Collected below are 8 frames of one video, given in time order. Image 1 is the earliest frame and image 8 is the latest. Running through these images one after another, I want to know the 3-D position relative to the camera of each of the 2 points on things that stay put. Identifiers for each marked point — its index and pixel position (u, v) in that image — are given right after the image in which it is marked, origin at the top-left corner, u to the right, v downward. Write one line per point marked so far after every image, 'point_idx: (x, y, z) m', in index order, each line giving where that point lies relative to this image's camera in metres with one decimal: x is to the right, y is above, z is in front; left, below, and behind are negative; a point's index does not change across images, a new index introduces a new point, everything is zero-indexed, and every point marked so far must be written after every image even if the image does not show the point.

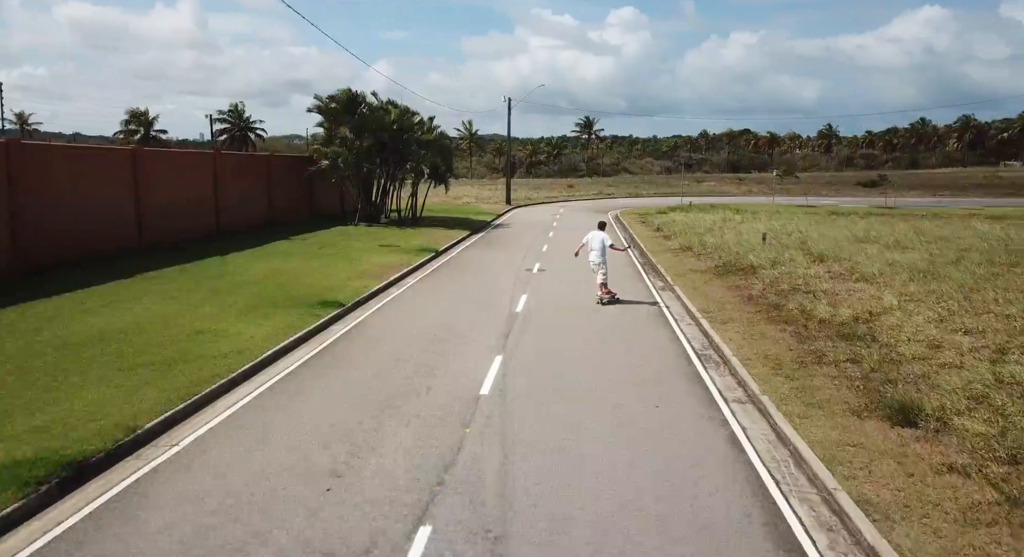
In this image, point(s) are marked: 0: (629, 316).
0: (+2.5, -0.6, +14.9) m
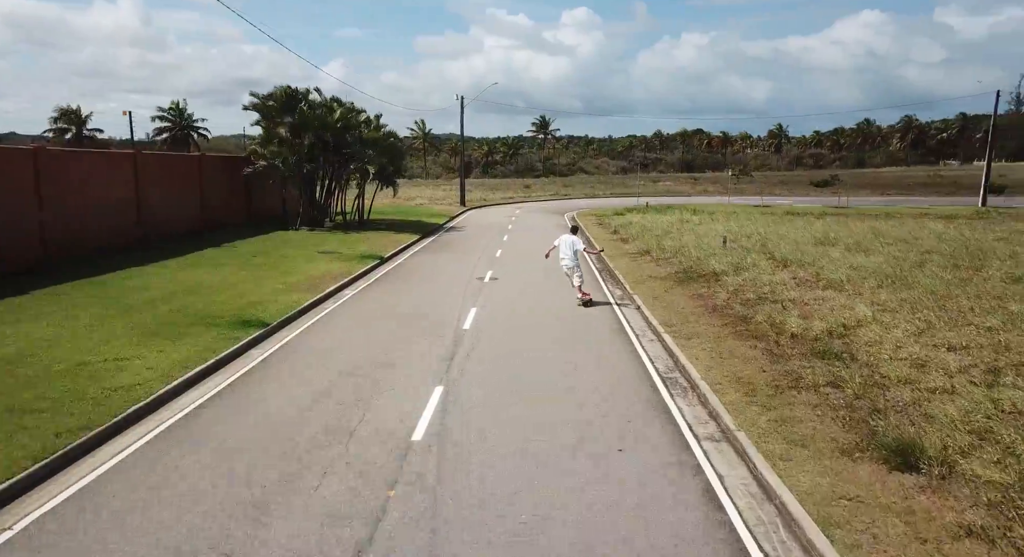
0: (+1.5, -0.9, +13.7) m
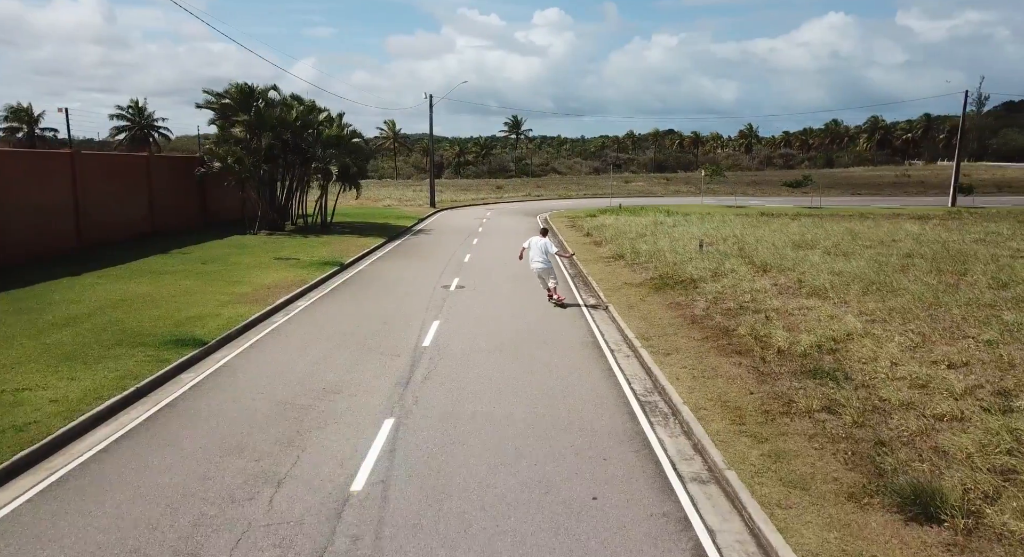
0: (+0.8, -1.1, +12.7) m
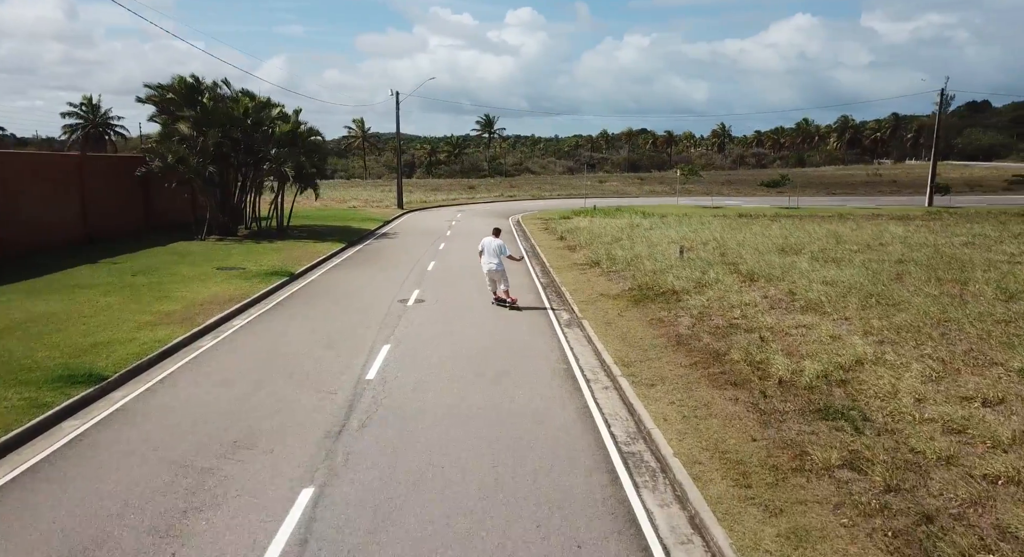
0: (+0.2, -1.3, +11.0) m
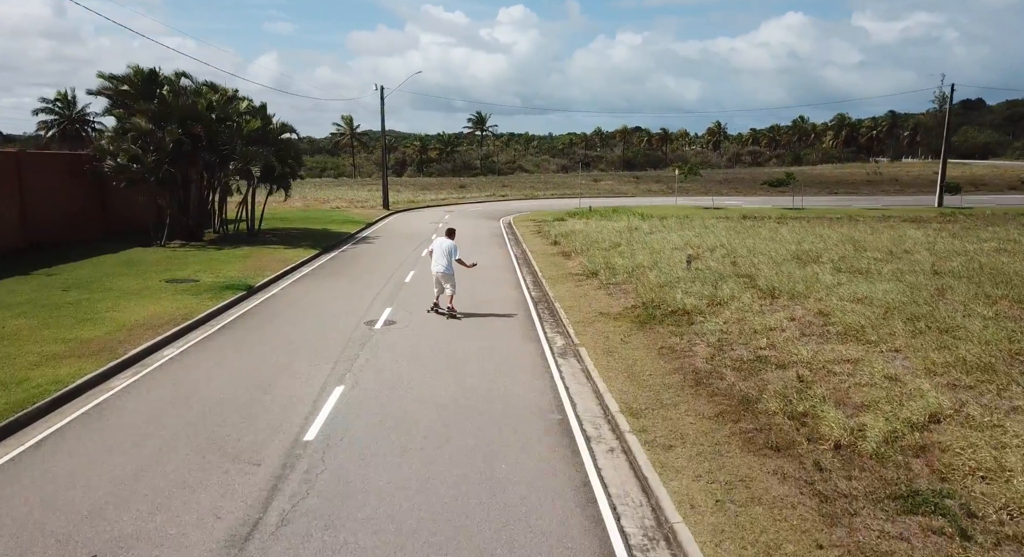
0: (-0.1, -1.7, +8.9) m
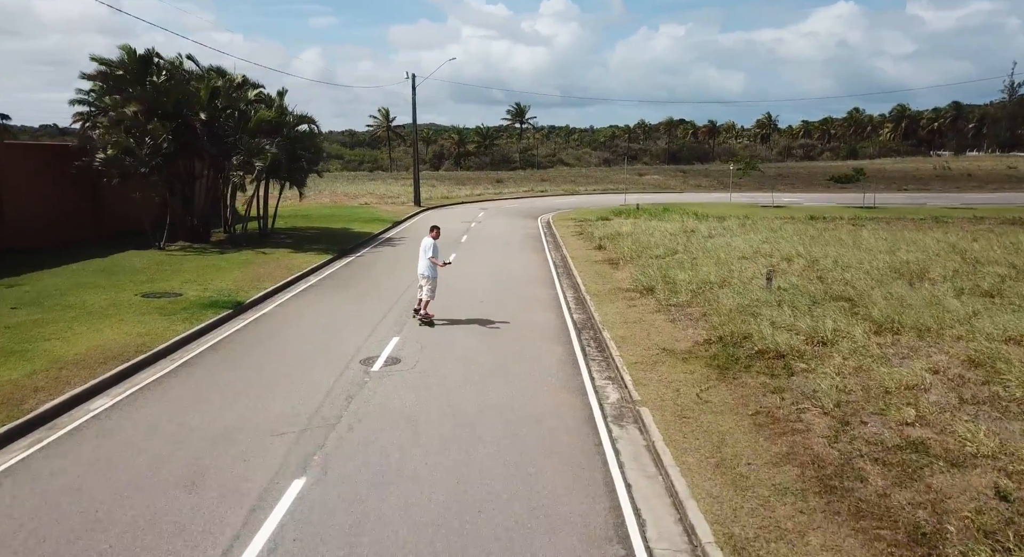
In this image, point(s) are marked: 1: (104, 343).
0: (+0.2, -2.2, +5.8) m
1: (-6.6, -1.0, +11.2) m
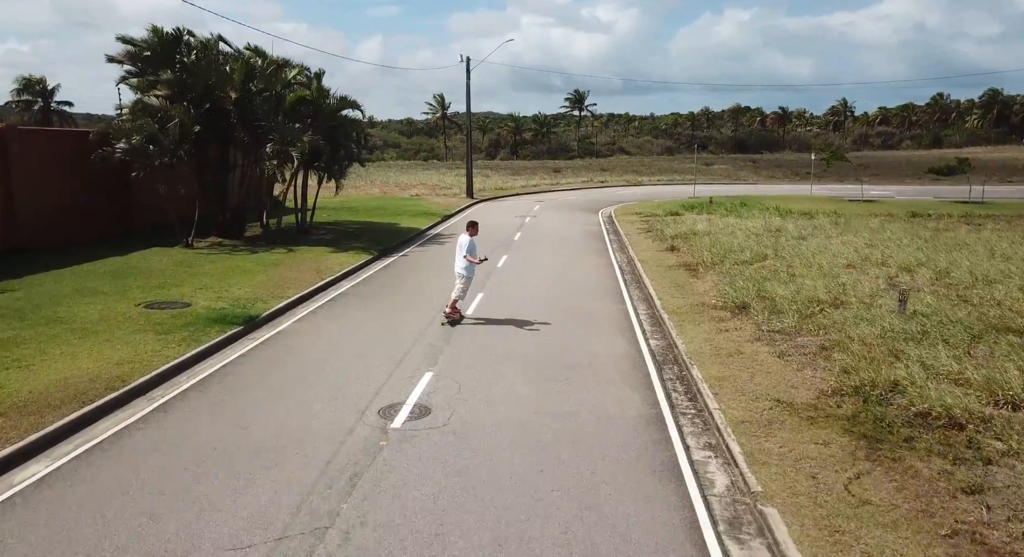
0: (+0.6, -2.6, +3.2) m
1: (-5.8, -1.3, +9.1) m
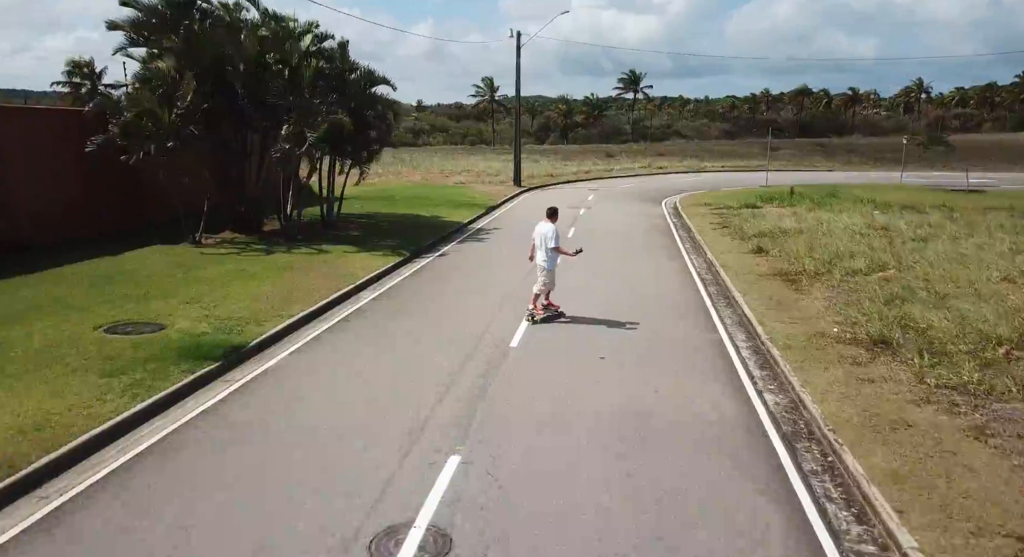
0: (+0.8, -3.1, +0.1) m
1: (-5.2, -1.6, +6.3) m
